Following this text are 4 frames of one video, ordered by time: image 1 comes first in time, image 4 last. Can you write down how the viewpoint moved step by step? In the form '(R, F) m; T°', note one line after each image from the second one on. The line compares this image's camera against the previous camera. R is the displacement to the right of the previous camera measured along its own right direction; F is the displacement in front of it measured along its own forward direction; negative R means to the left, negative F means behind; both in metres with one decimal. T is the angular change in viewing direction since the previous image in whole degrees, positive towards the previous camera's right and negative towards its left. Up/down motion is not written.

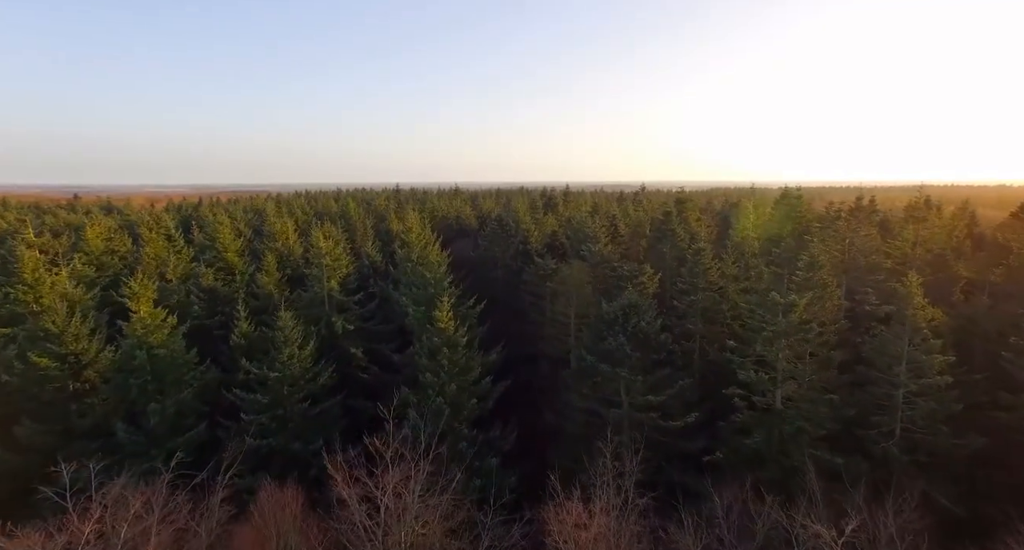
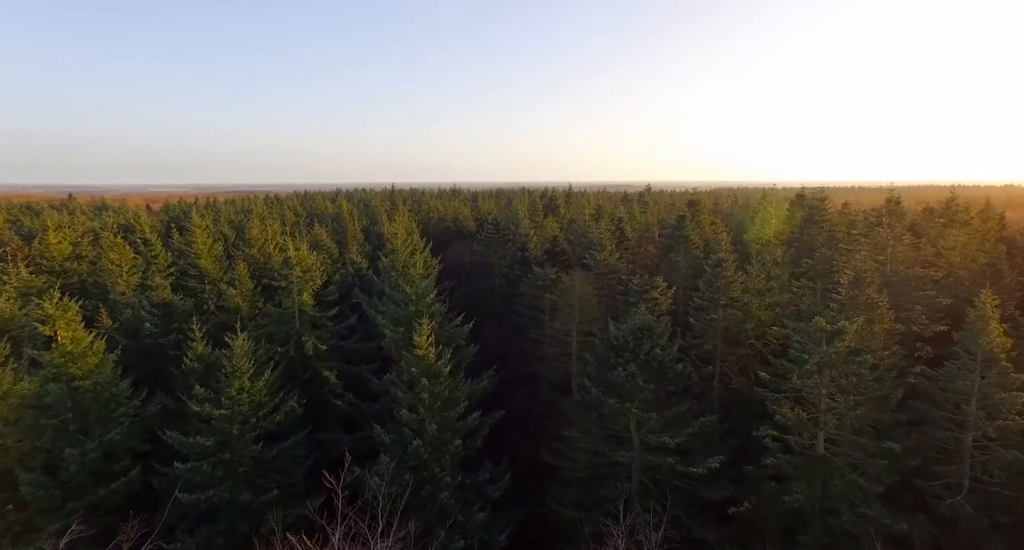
(+0.4, +3.6) m; 0°
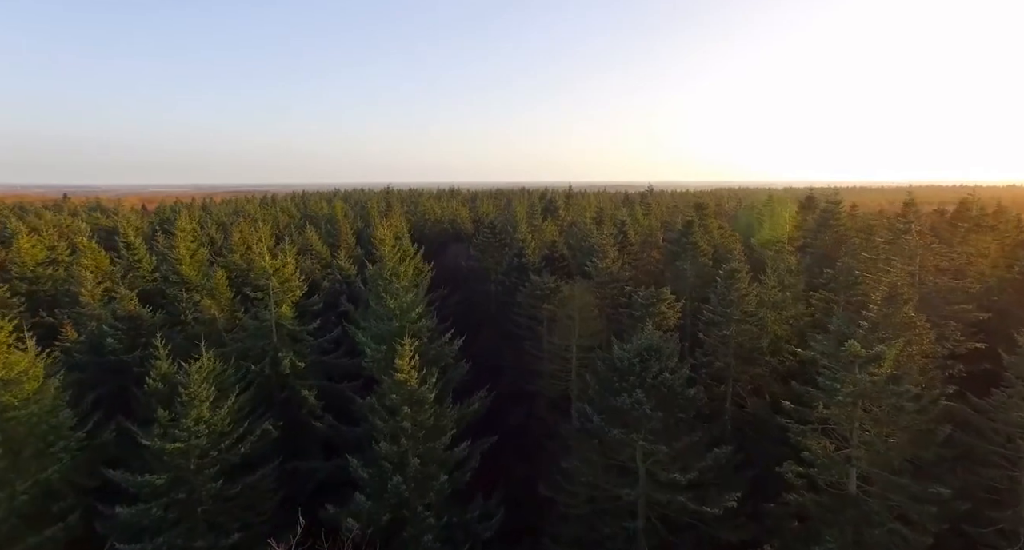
(+0.3, +2.2) m; 0°
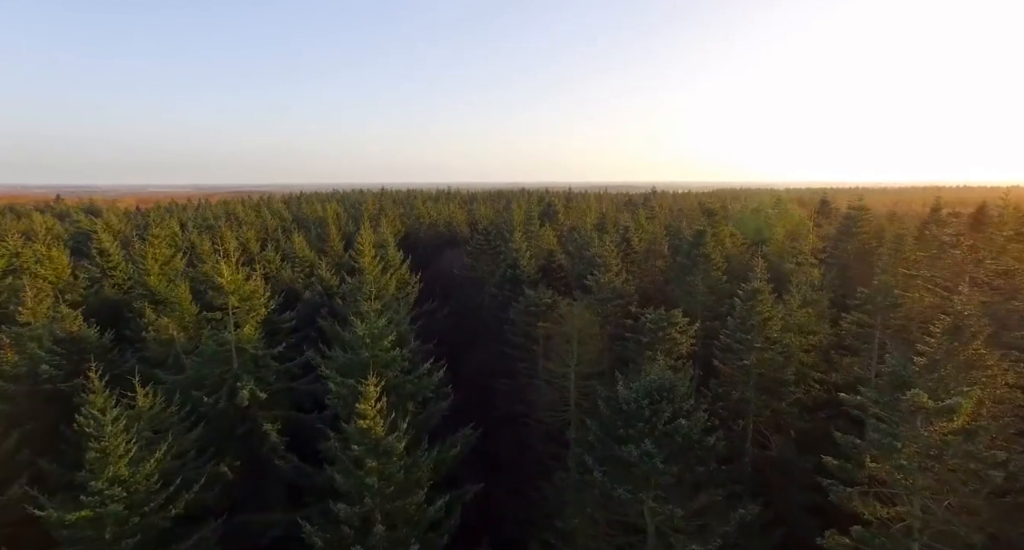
(+0.5, +3.0) m; 0°
